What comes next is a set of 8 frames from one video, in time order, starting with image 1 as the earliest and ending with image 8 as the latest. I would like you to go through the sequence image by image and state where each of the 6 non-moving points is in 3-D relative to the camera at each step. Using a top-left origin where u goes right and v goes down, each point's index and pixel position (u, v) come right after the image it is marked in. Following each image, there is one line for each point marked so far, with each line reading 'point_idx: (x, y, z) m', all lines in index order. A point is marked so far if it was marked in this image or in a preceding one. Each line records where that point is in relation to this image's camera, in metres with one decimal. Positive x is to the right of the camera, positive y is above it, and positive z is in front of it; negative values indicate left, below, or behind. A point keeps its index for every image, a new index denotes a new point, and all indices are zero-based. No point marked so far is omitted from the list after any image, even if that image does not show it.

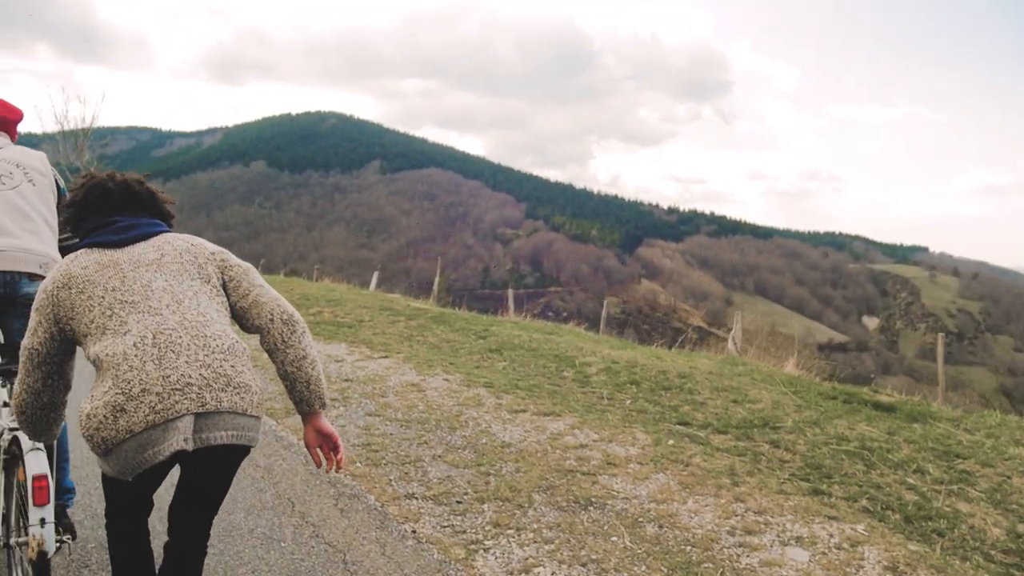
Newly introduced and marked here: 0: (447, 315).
0: (-0.9, -0.4, +12.1) m
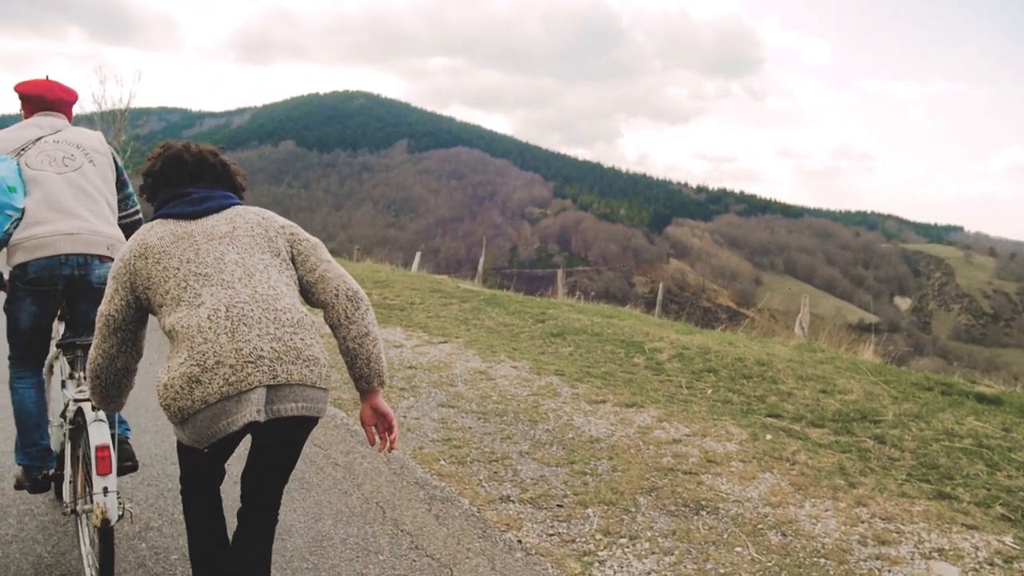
0: (-0.2, -0.2, +11.7) m
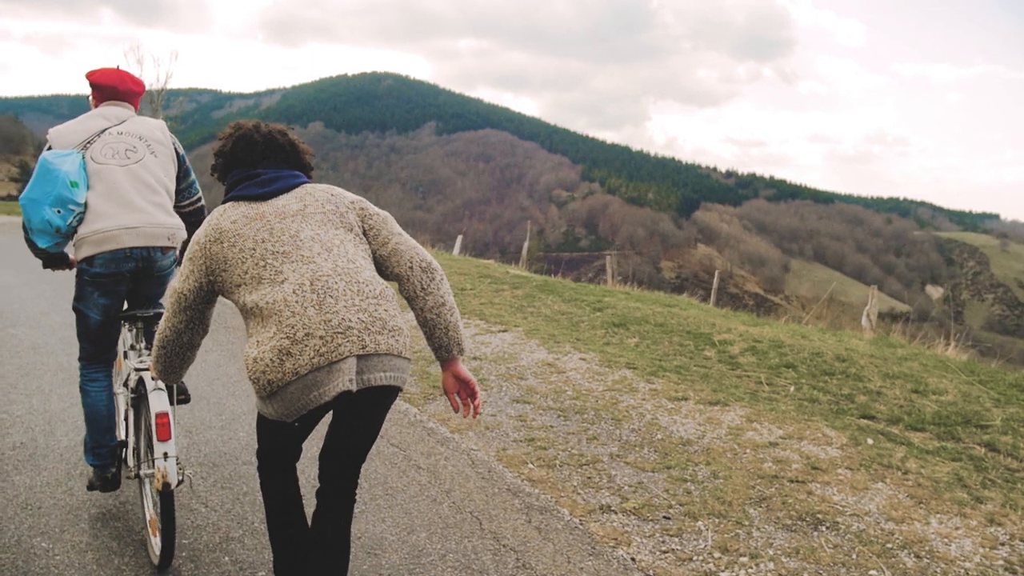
0: (+0.6, 0.0, +11.3) m
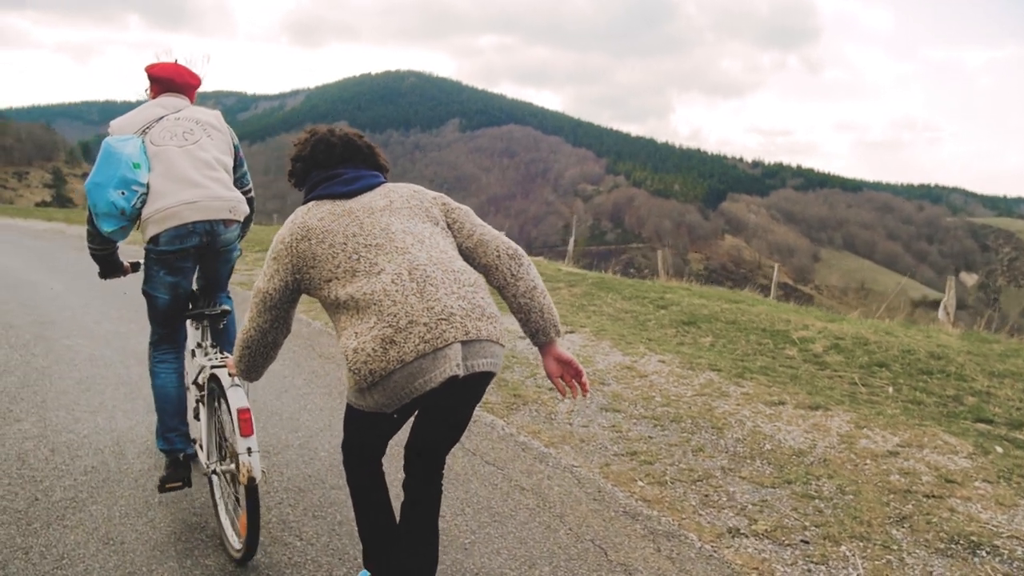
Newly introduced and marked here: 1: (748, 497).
0: (+1.3, +0.1, +10.9) m
1: (+1.1, -1.0, +4.0) m
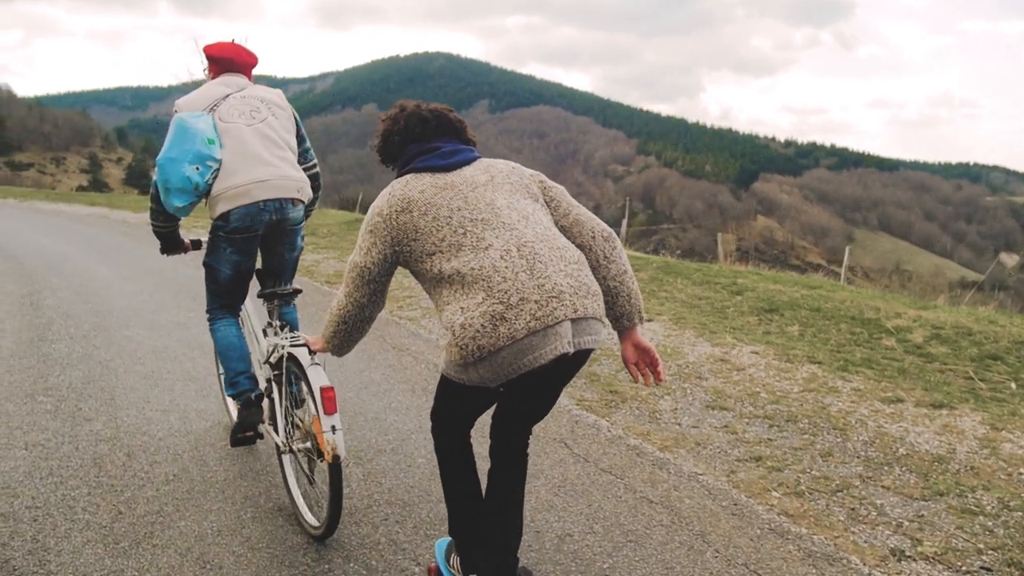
0: (+2.0, +0.3, +10.4) m
1: (+1.7, -1.0, +3.6) m
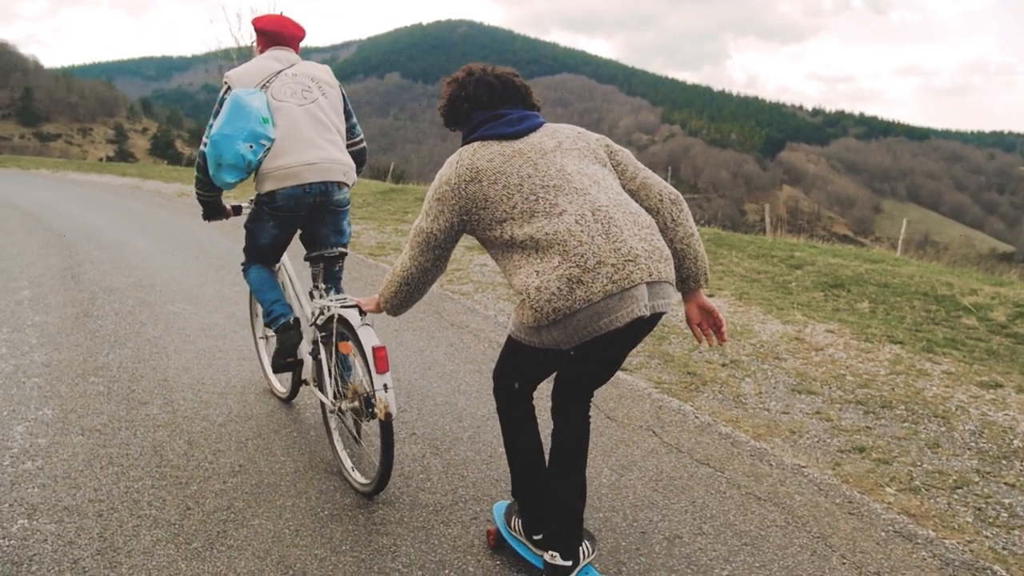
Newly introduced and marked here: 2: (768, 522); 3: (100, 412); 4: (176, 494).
0: (+2.6, +0.6, +10.0) m
1: (+2.0, -0.9, +3.3) m
2: (+0.9, -0.9, +3.1) m
3: (-2.0, -0.6, +4.1) m
4: (-1.3, -0.8, +3.2) m
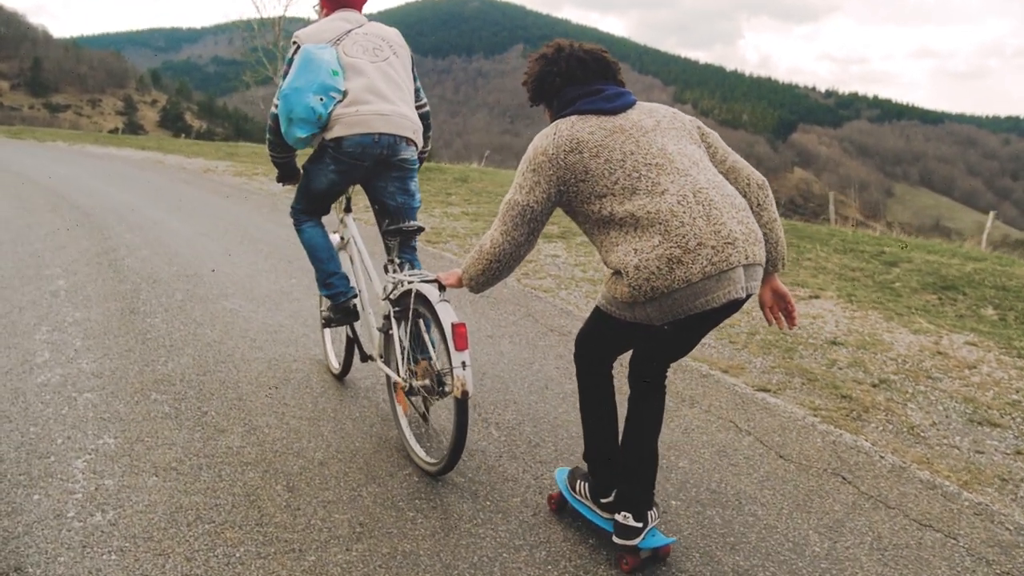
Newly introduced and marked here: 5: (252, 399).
0: (+3.3, +0.7, +9.3) m
1: (+2.7, -1.0, +2.6) m
2: (+1.5, -0.9, +2.4) m
3: (-1.4, -0.6, +3.4) m
4: (-0.7, -0.8, +2.5) m
5: (-1.2, -0.5, +3.9) m
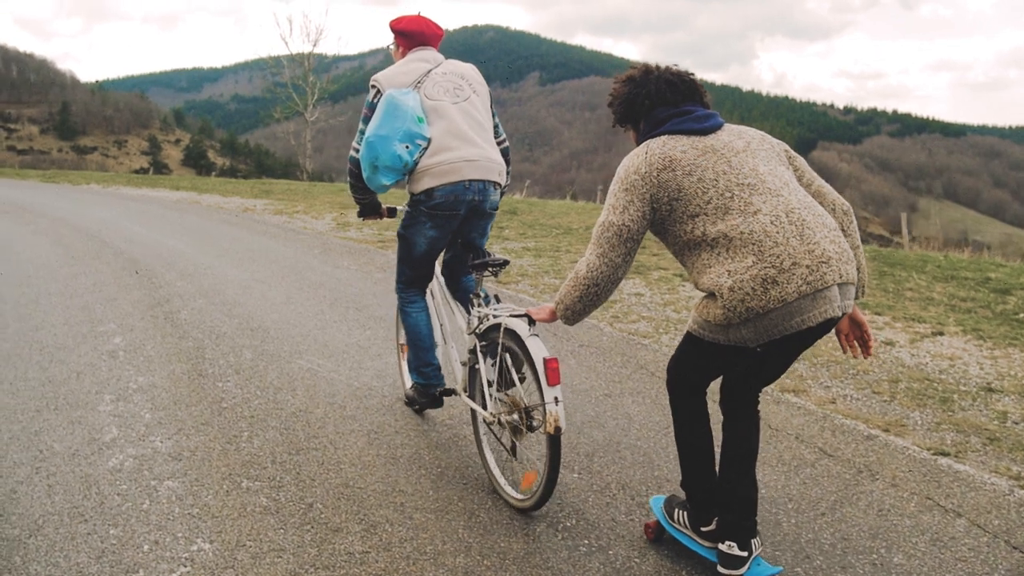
0: (+4.0, +0.3, +8.7) m
1: (+3.3, -1.1, +1.9) m
2: (+2.1, -1.1, +1.8) m
3: (-0.8, -0.9, +2.8) m
4: (-0.1, -1.1, +1.9) m
5: (-0.6, -0.8, +3.3) m
